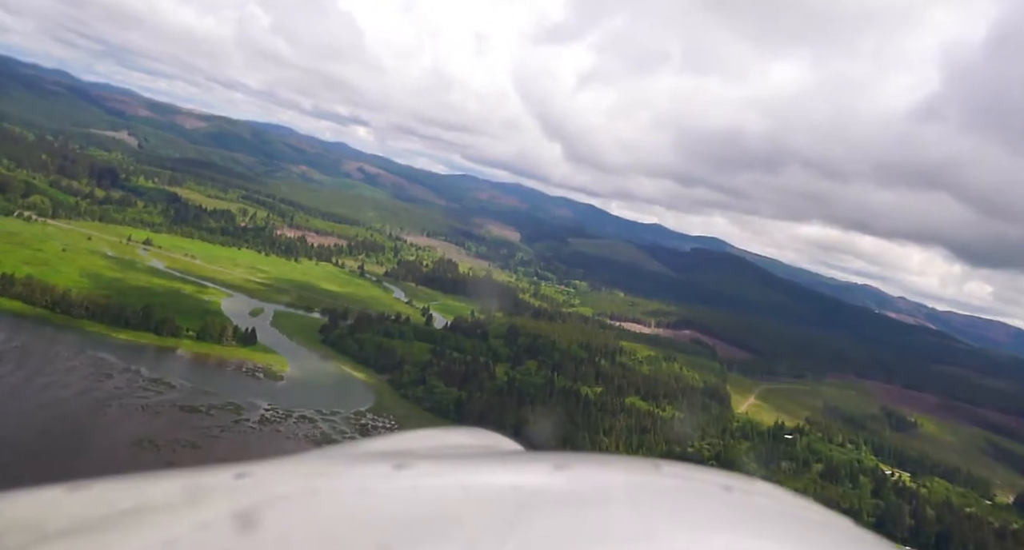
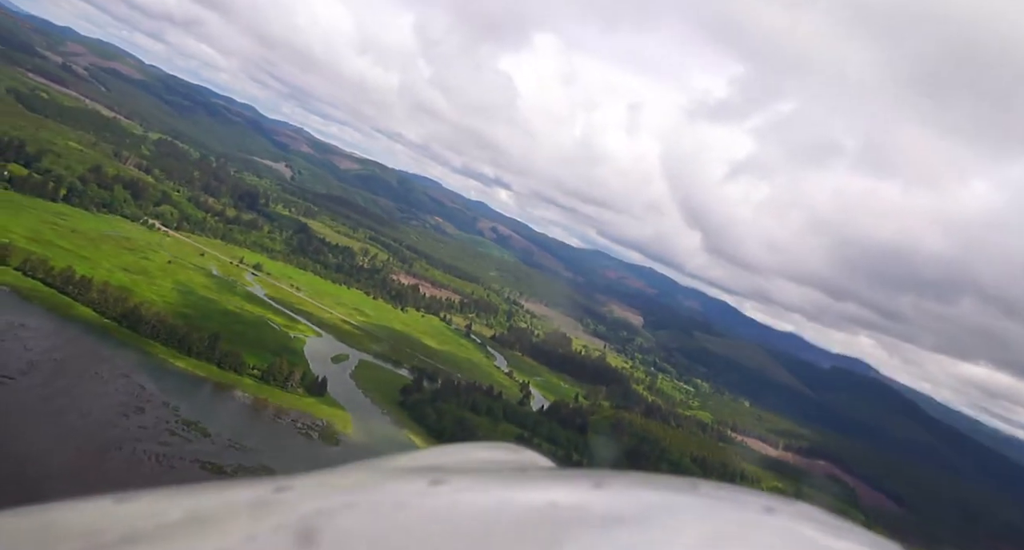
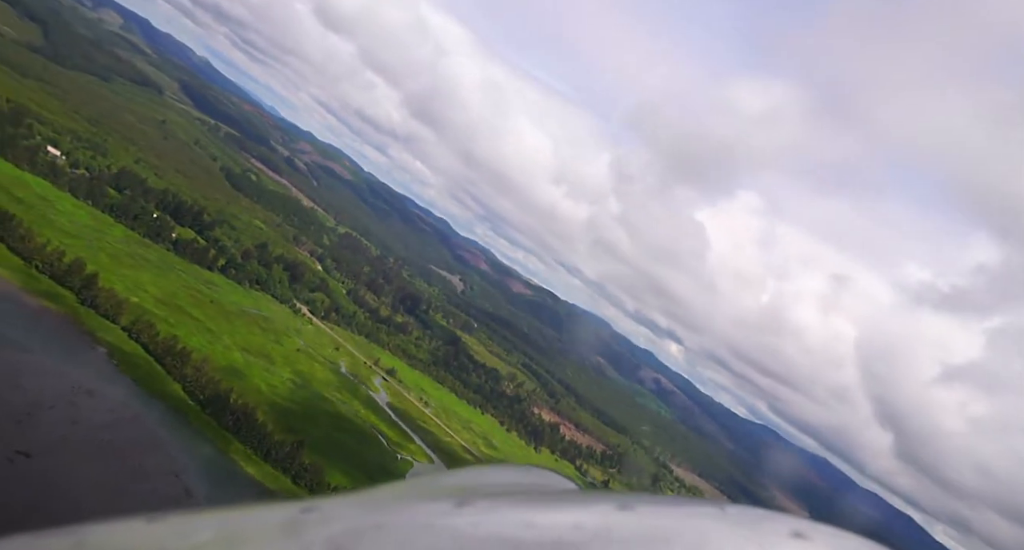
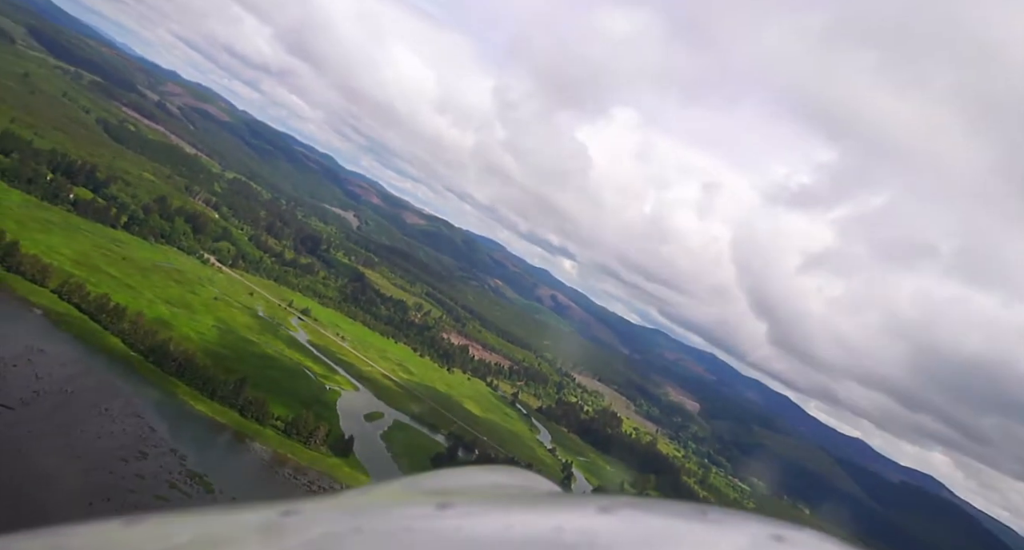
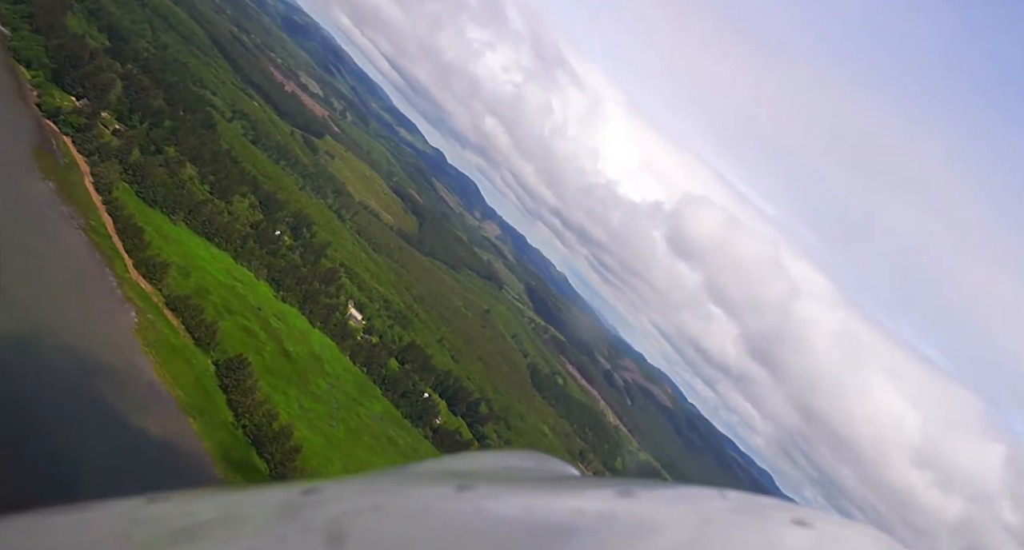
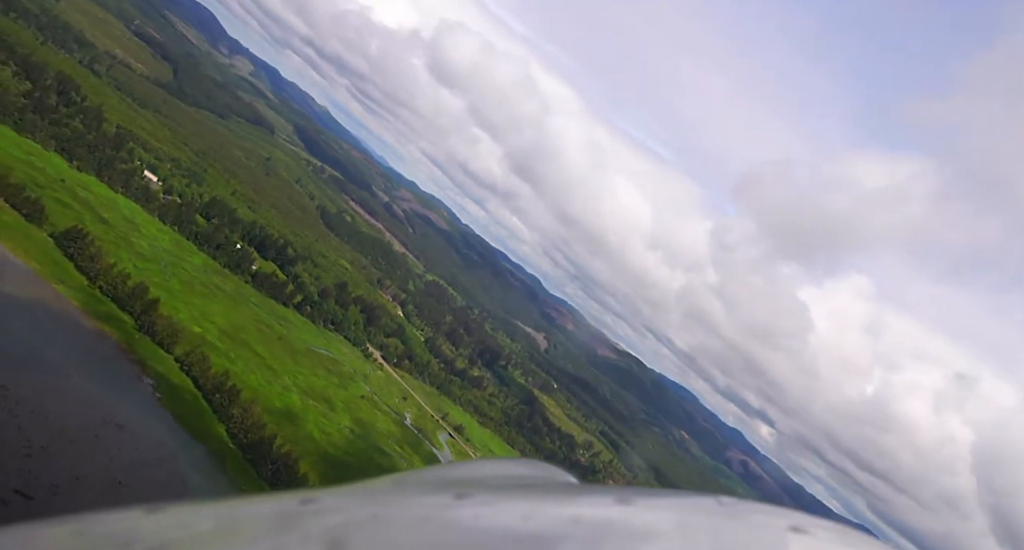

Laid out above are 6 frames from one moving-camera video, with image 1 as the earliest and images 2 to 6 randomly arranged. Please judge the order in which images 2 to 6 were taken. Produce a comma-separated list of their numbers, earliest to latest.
2, 4, 3, 6, 5
